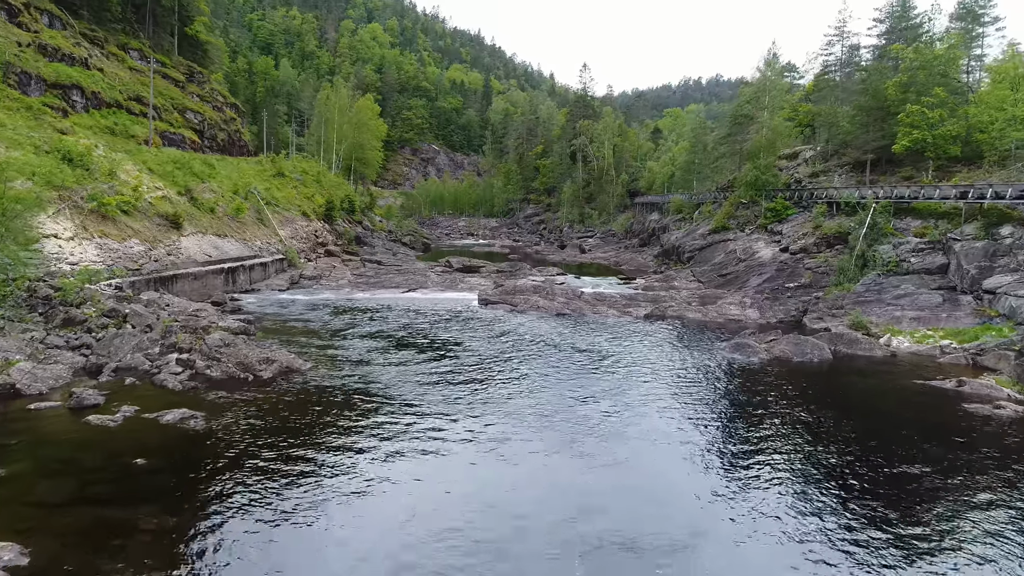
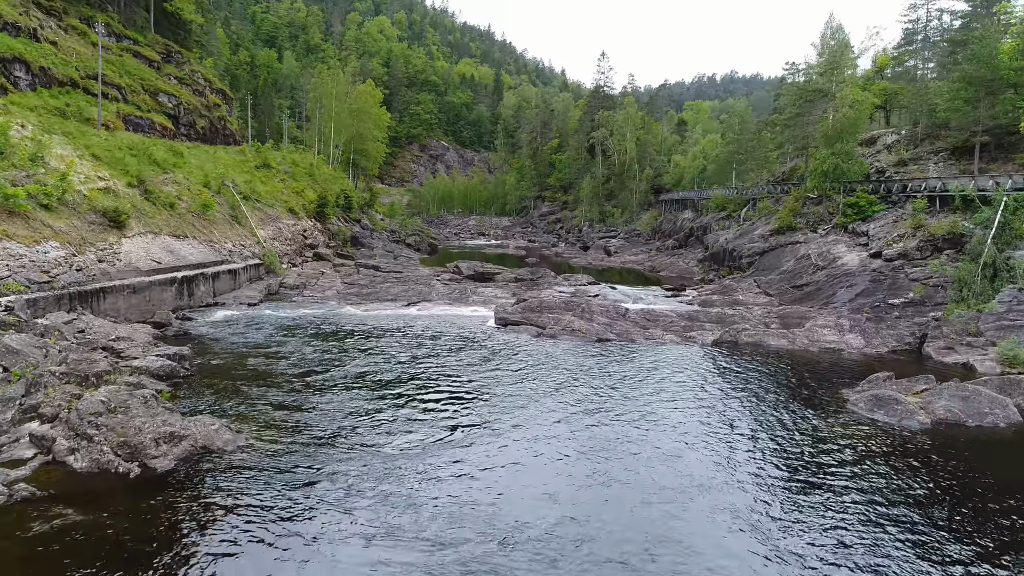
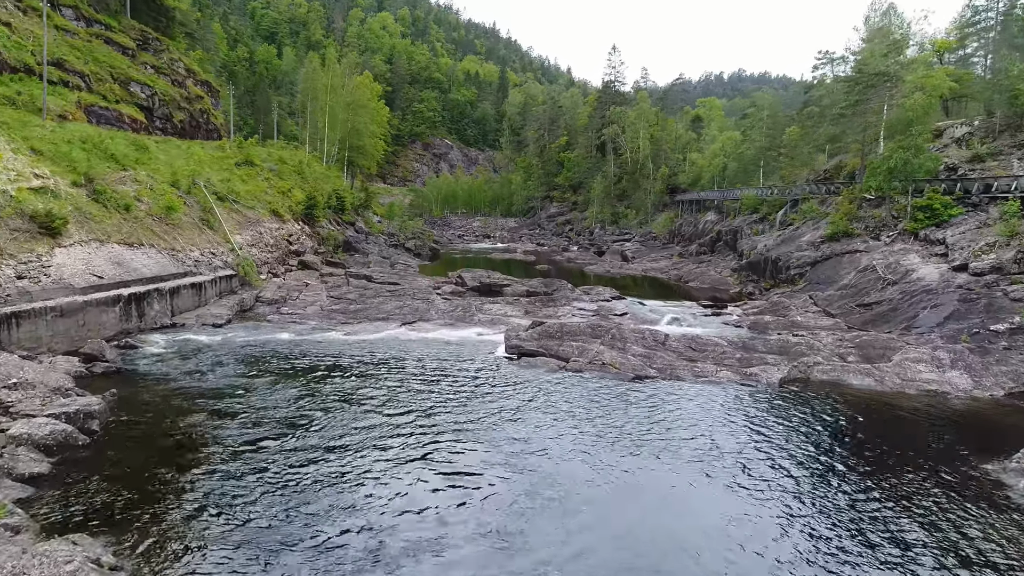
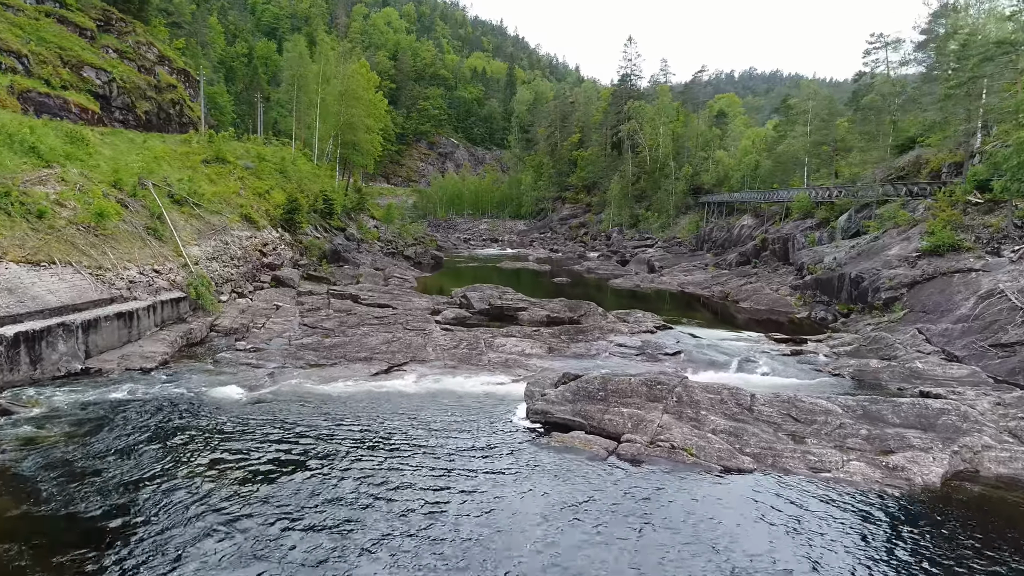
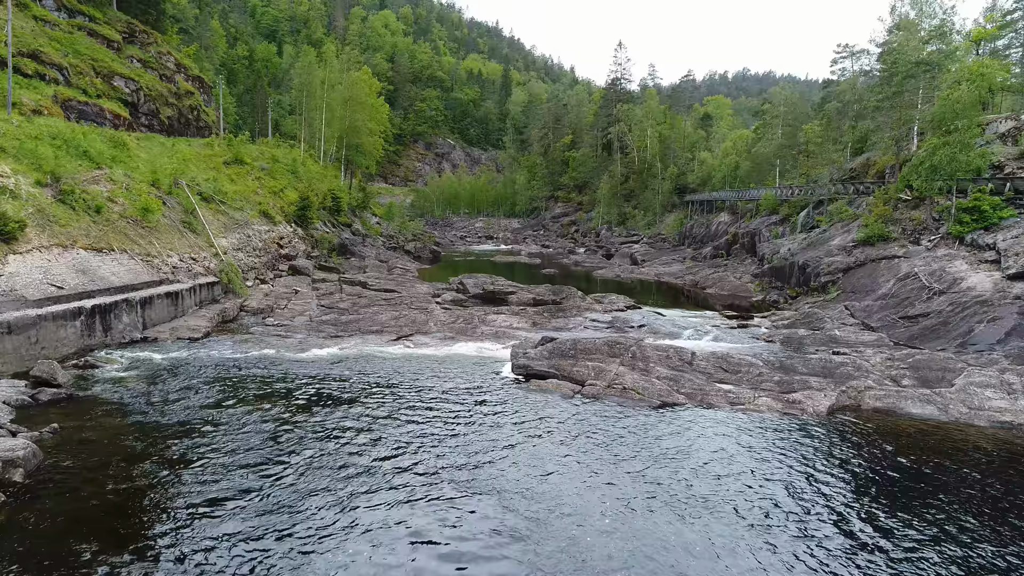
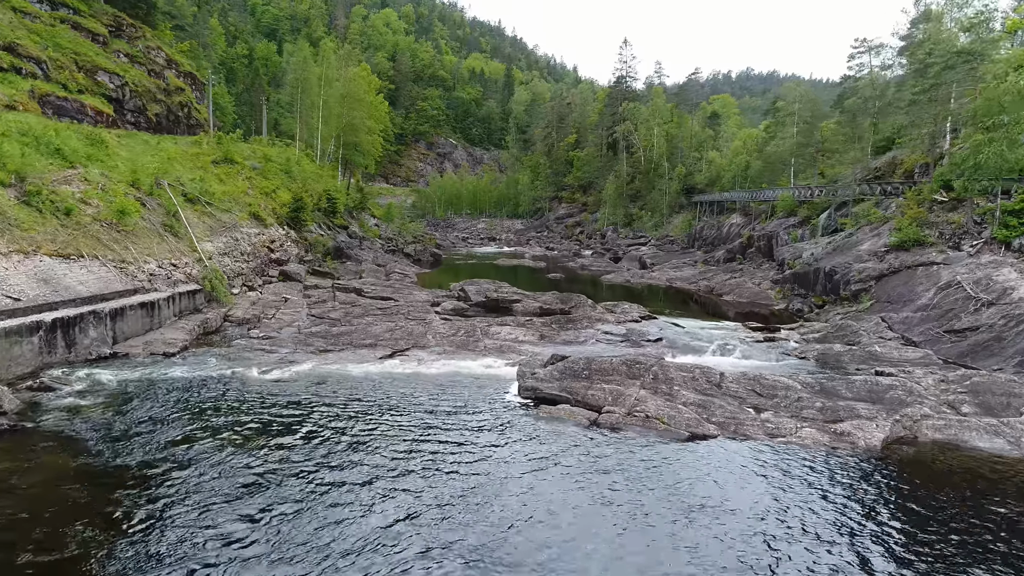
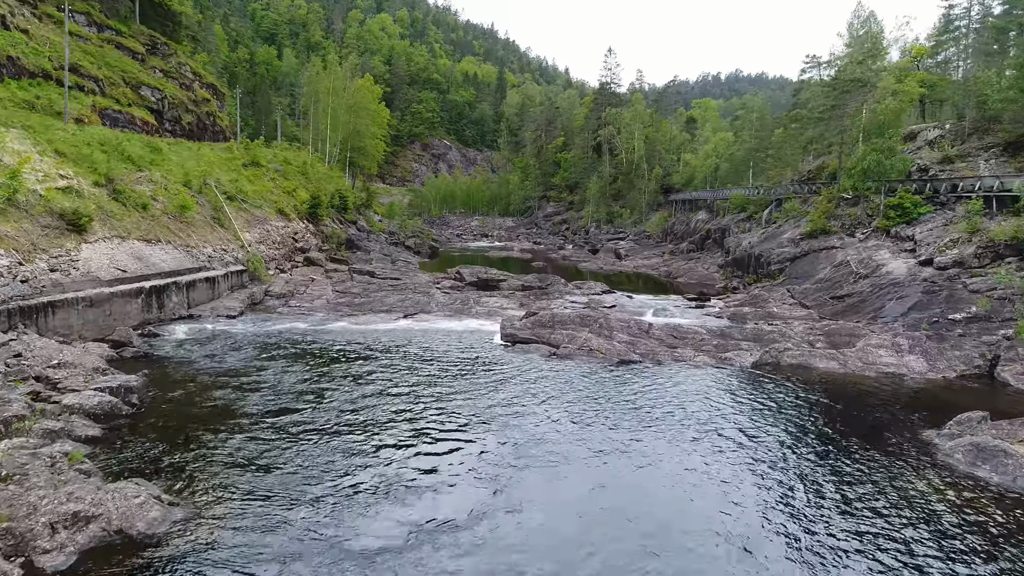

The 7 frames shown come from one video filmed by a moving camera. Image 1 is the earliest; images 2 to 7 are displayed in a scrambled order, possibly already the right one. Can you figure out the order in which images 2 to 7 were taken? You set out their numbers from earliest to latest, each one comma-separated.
2, 7, 3, 5, 6, 4
